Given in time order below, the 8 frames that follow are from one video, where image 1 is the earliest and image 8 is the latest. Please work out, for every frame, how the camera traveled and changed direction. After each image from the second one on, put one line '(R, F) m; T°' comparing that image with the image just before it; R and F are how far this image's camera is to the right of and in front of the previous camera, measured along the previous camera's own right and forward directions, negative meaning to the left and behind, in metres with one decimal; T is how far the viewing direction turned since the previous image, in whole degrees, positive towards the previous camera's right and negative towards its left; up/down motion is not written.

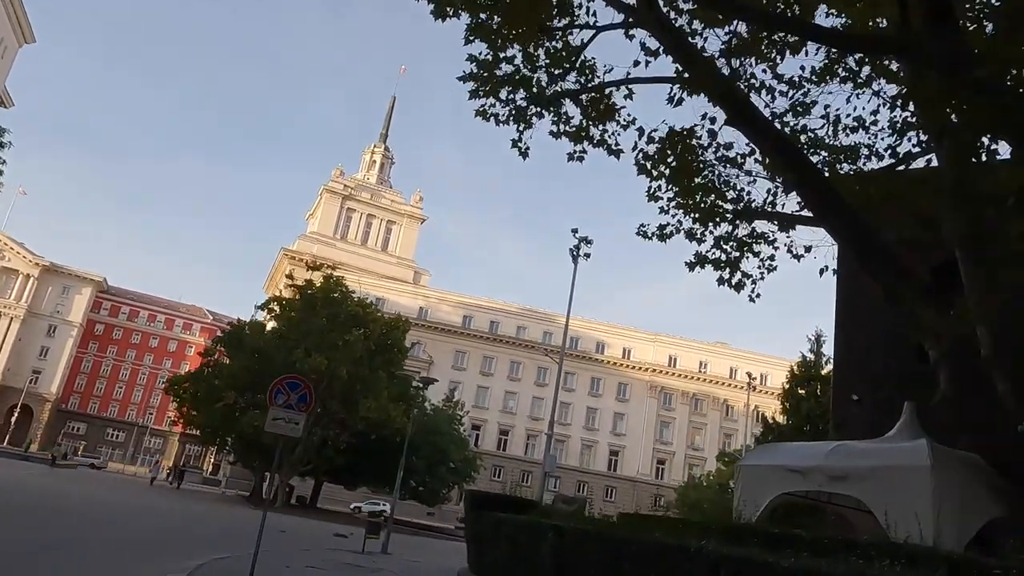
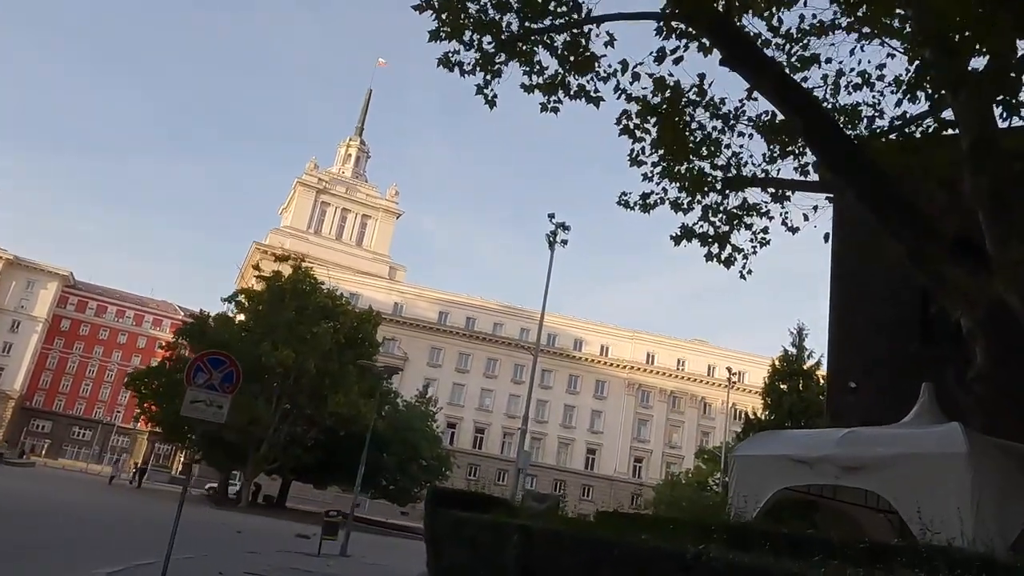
(+0.1, +1.0) m; +2°
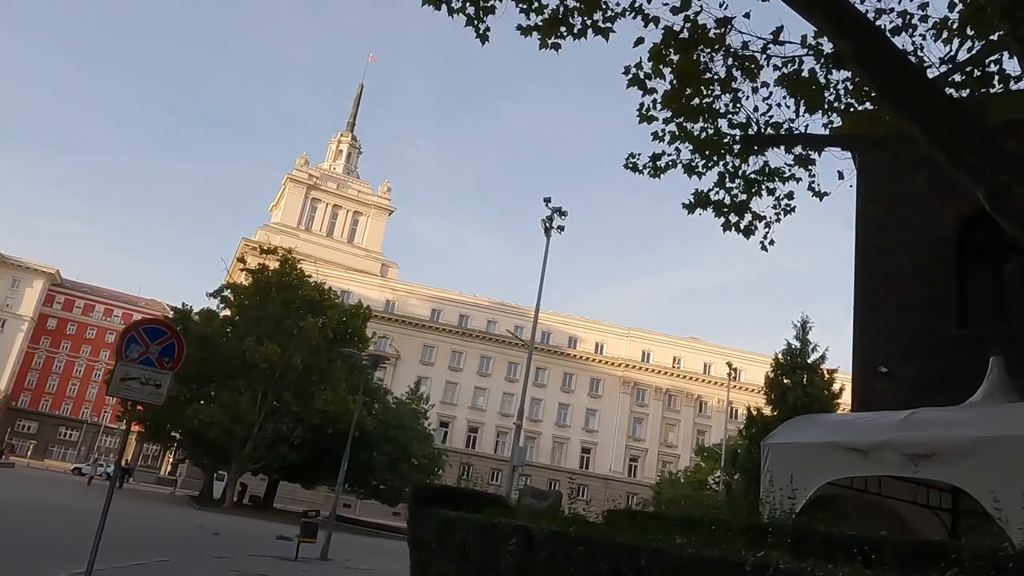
(0.0, +1.0) m; 0°
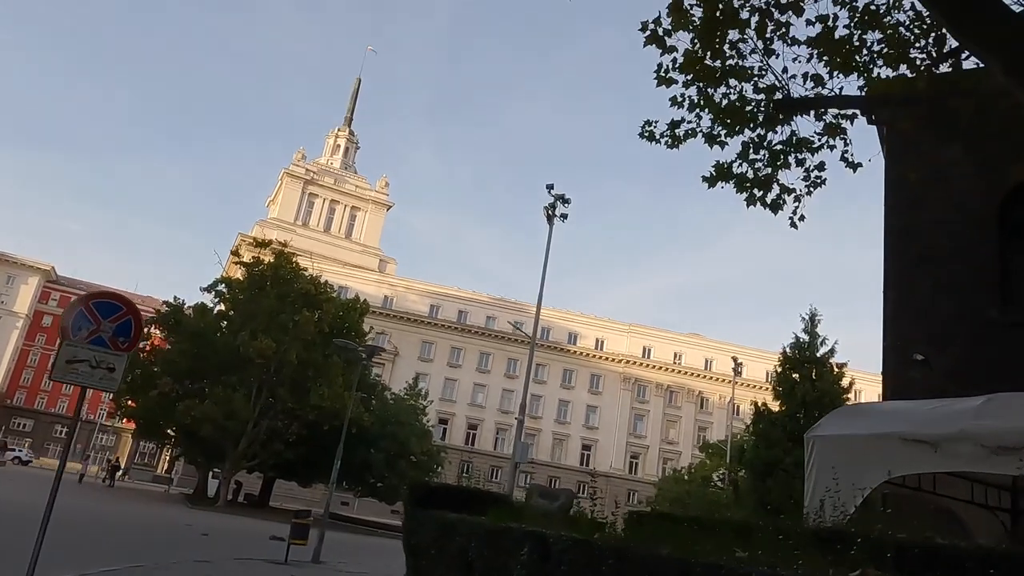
(-0.1, +0.7) m; 0°
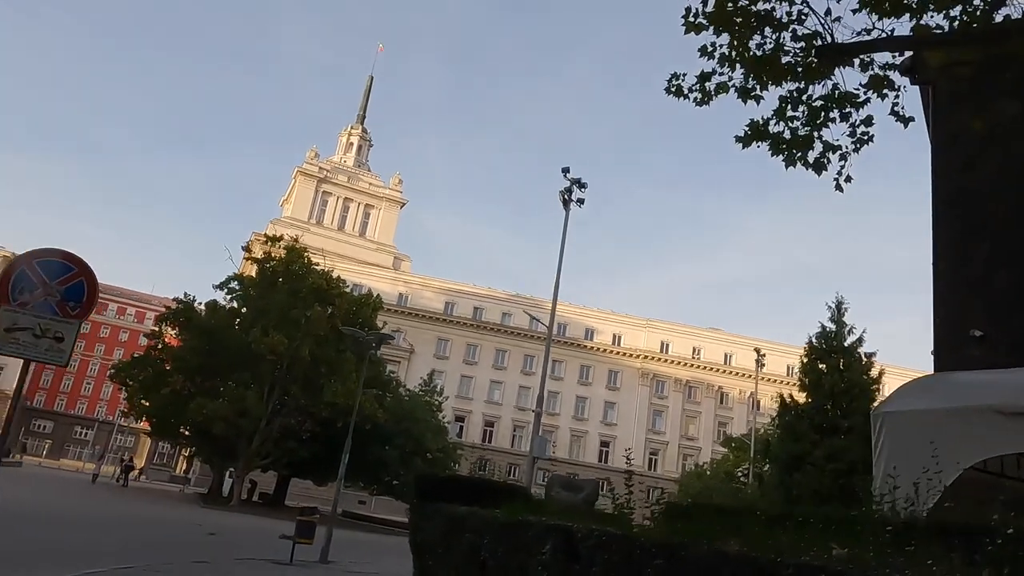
(0.0, +0.7) m; -1°
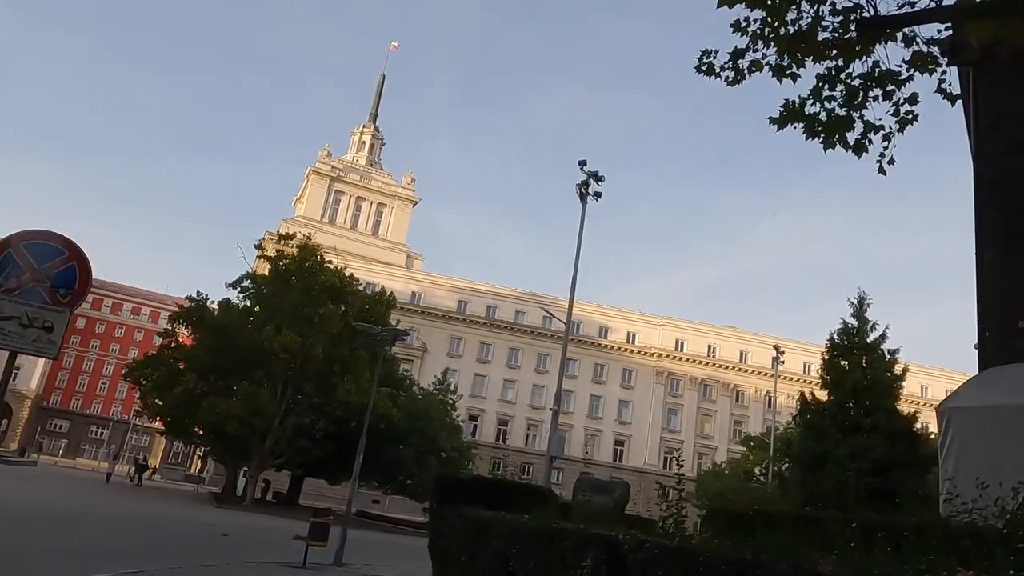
(-0.1, +0.4) m; -1°
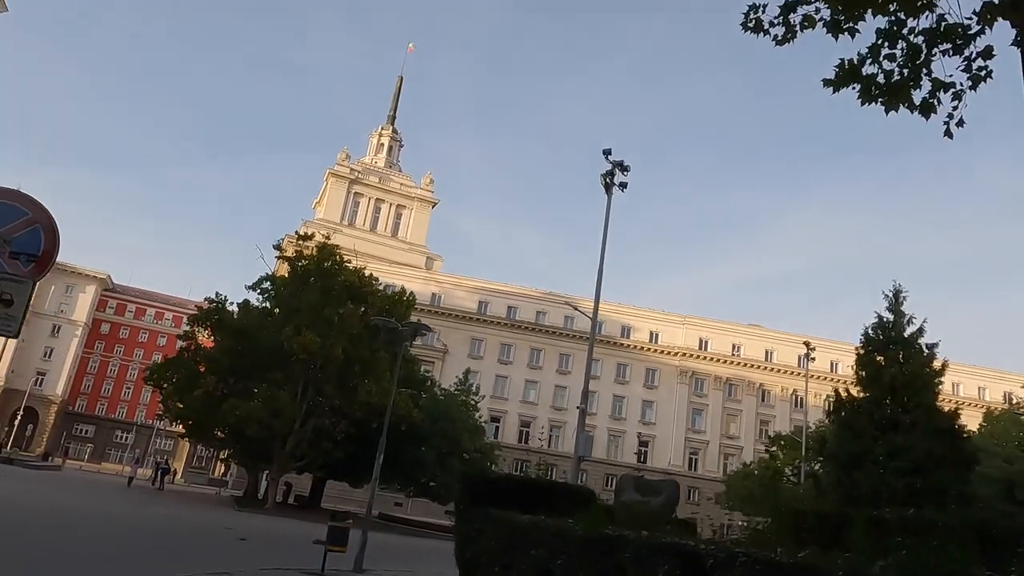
(-0.1, +0.6) m; -1°
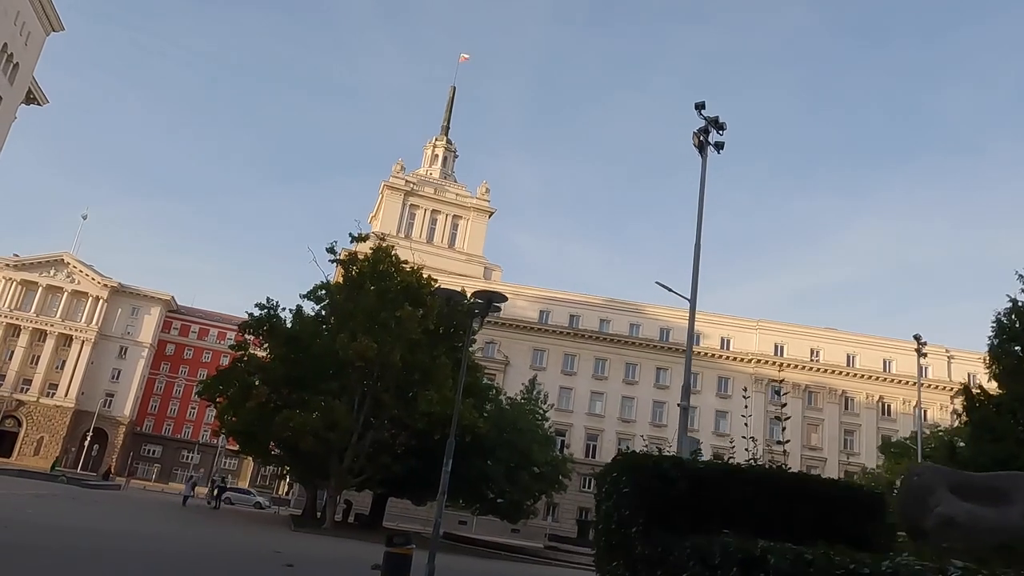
(-0.5, +2.3) m; -4°
